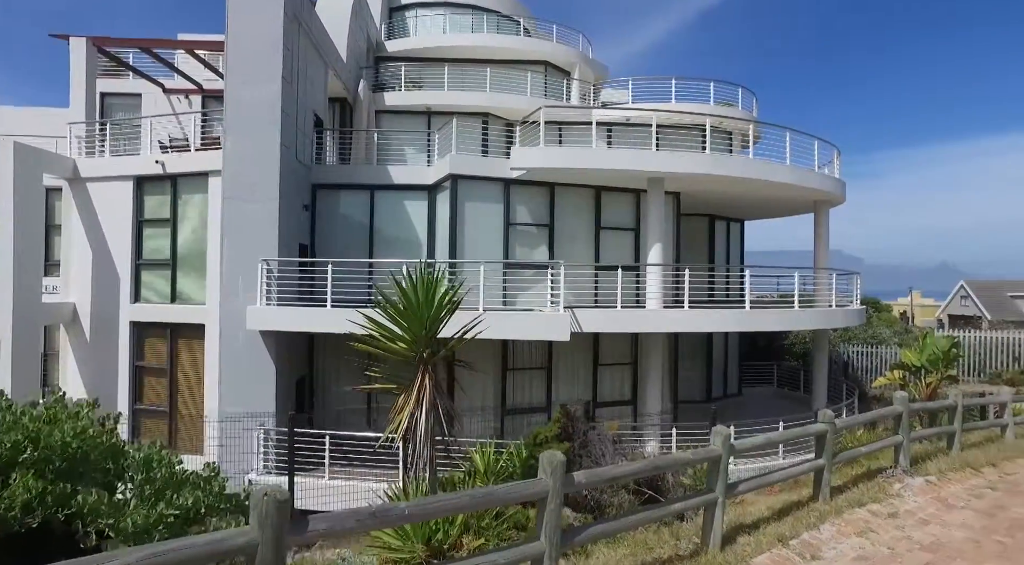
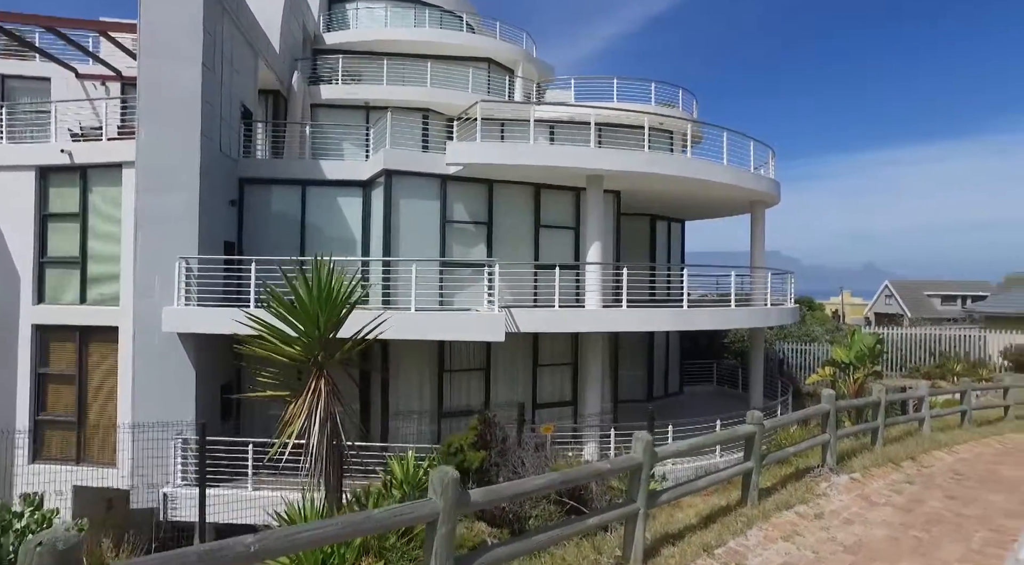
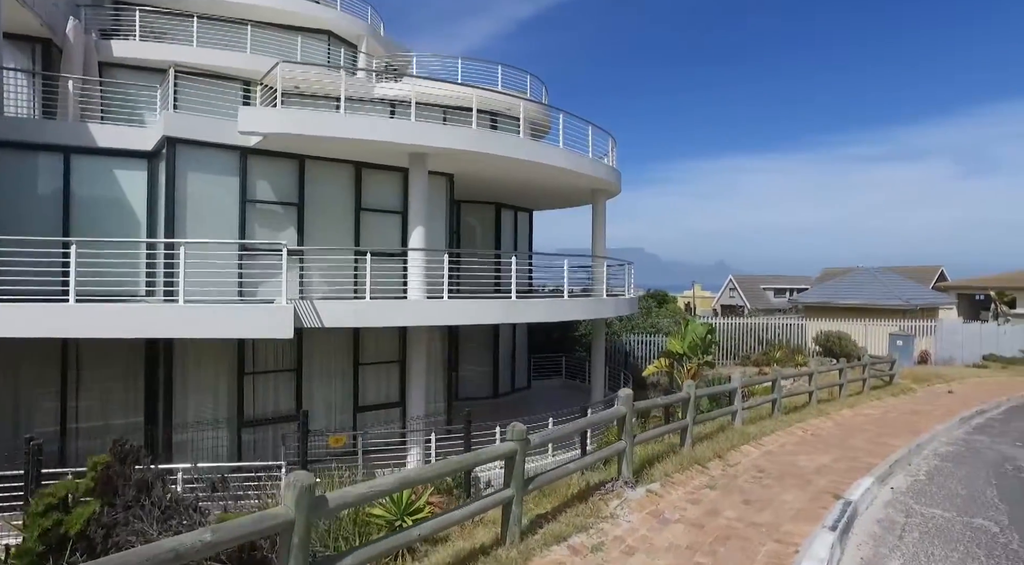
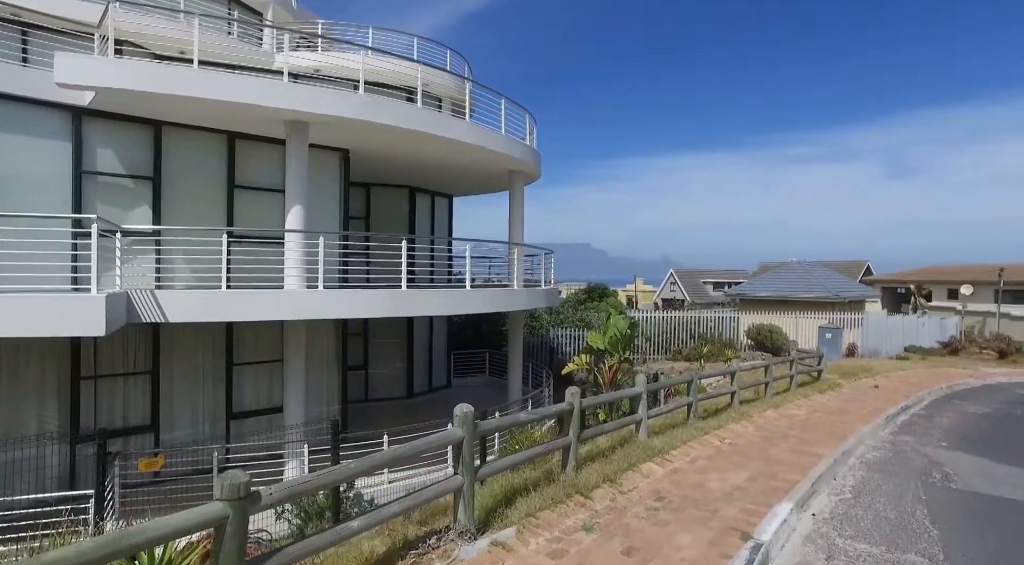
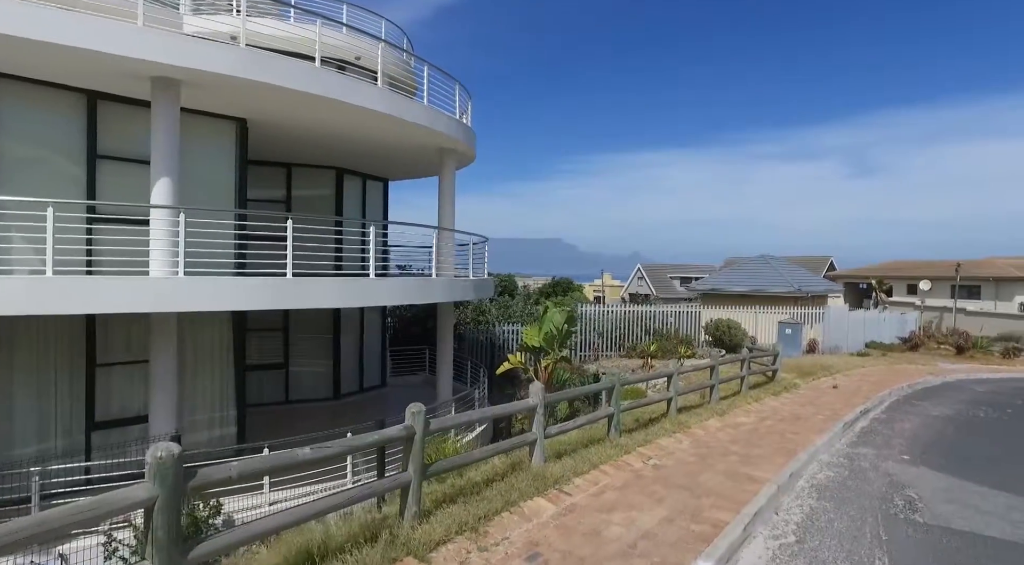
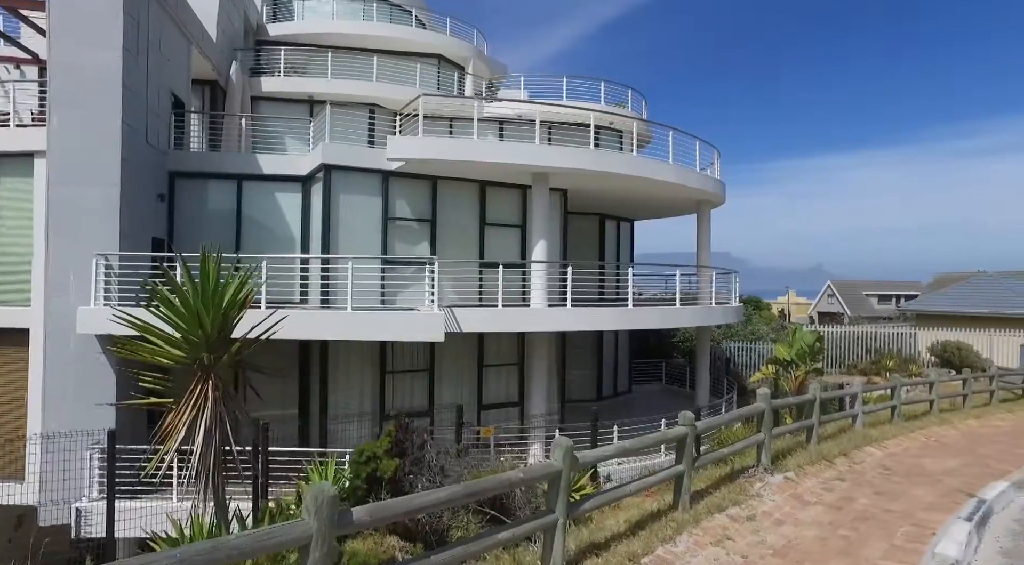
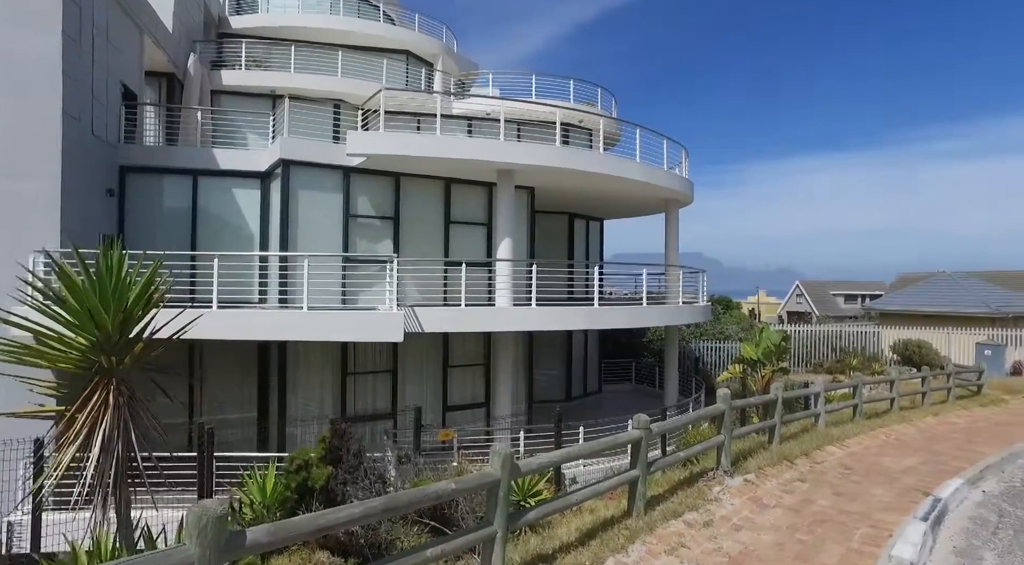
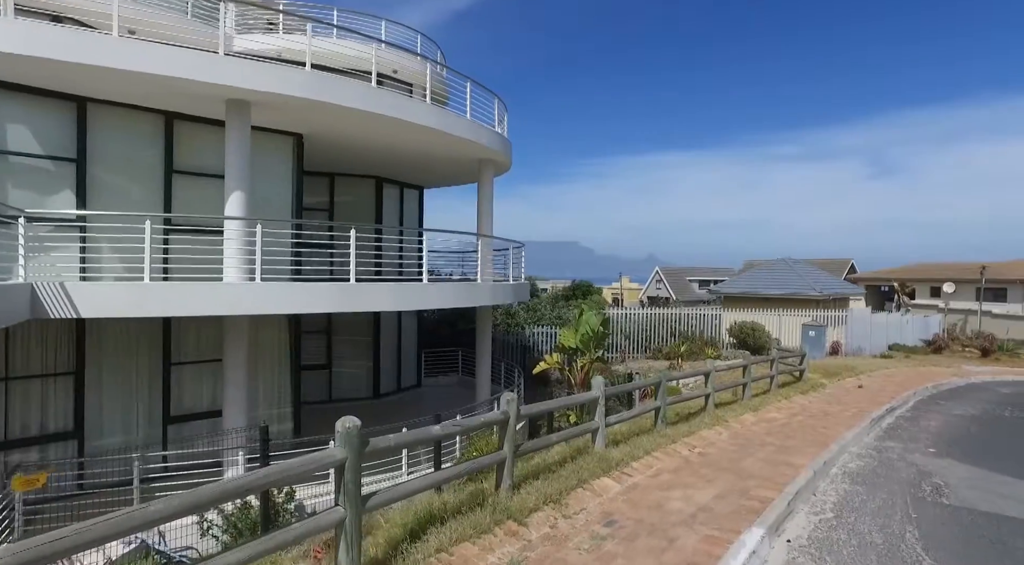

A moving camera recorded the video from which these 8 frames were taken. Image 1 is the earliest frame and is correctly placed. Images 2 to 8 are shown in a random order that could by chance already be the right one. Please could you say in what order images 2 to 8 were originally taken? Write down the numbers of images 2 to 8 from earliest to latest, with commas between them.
2, 6, 7, 3, 4, 8, 5
